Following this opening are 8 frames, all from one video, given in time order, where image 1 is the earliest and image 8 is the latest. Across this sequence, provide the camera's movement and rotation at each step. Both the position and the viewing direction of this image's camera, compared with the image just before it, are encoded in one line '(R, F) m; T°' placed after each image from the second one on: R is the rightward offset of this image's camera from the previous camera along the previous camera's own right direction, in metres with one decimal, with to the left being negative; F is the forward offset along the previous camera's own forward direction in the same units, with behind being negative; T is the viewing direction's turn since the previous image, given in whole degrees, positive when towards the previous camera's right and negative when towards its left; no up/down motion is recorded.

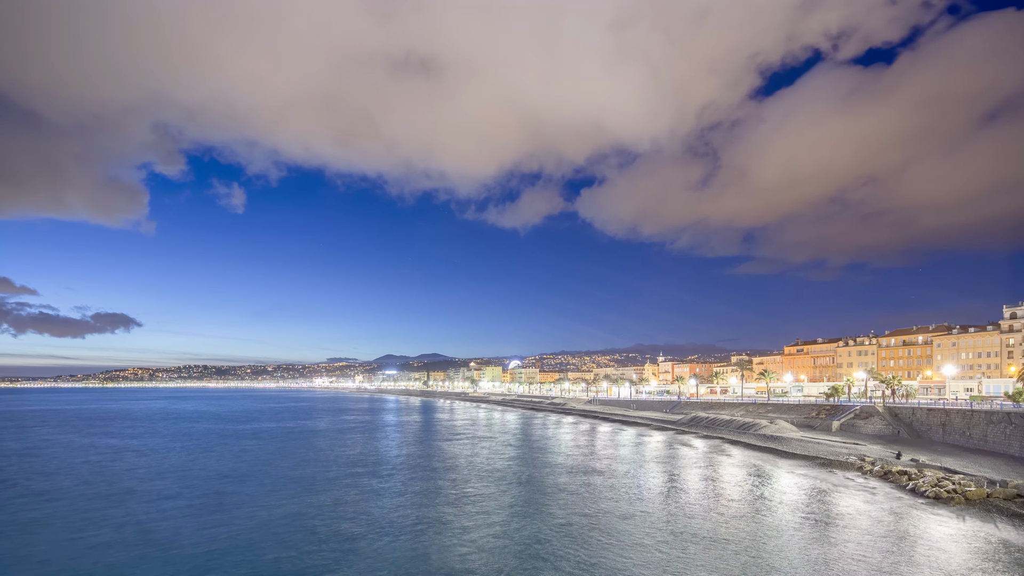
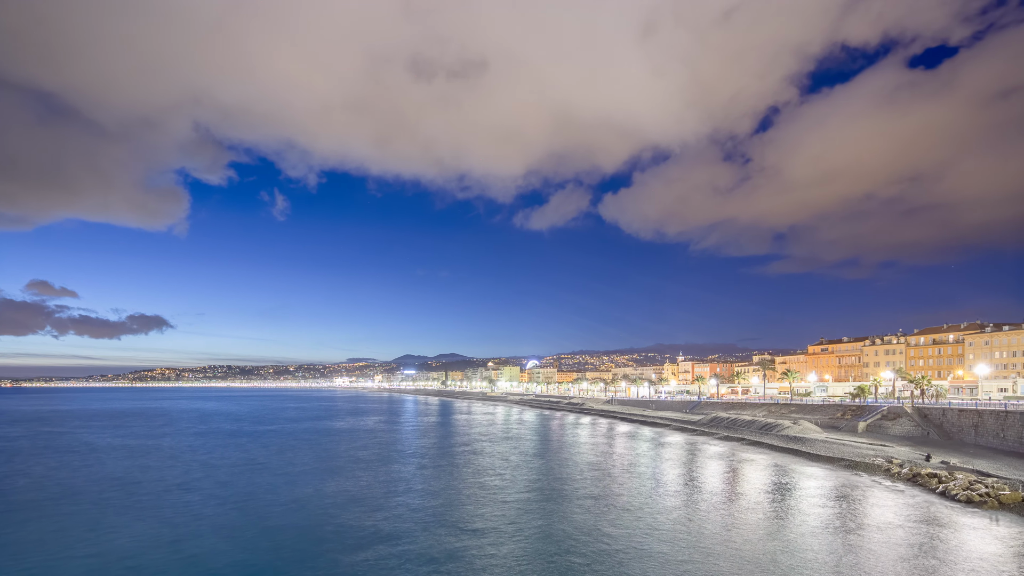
(+0.1, +0.3) m; -2°
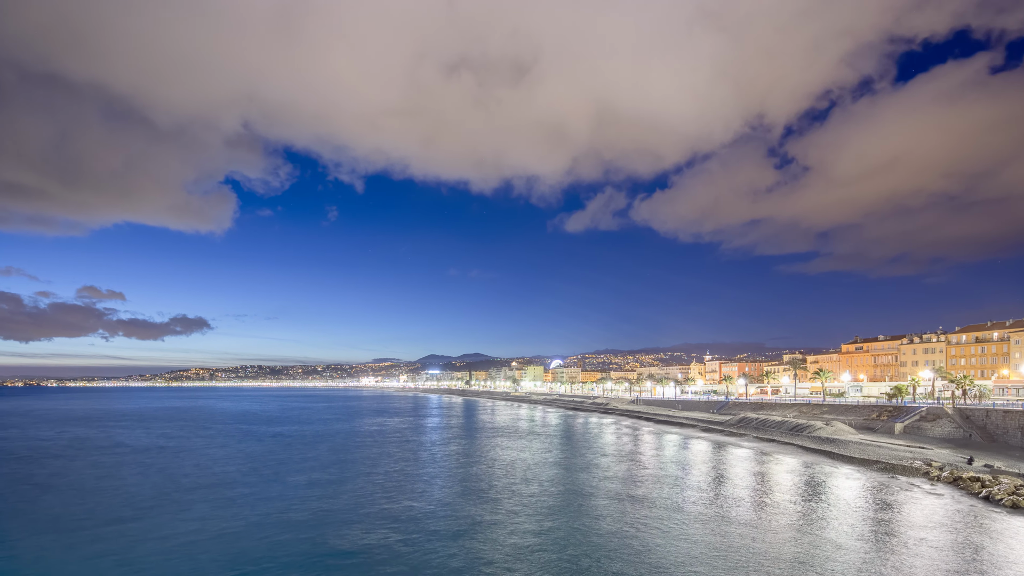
(+0.2, +0.4) m; -3°
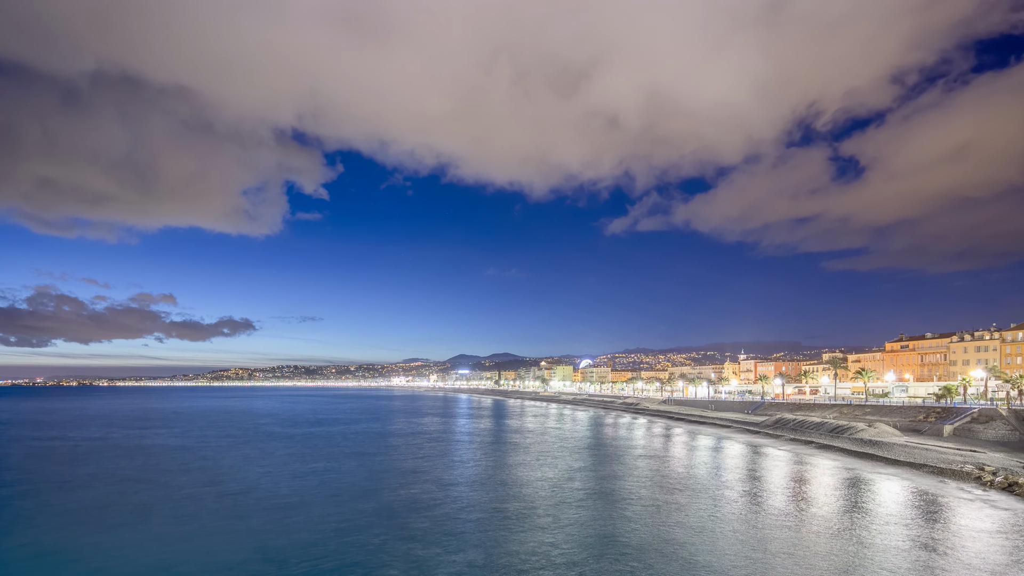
(+0.3, +0.5) m; -3°
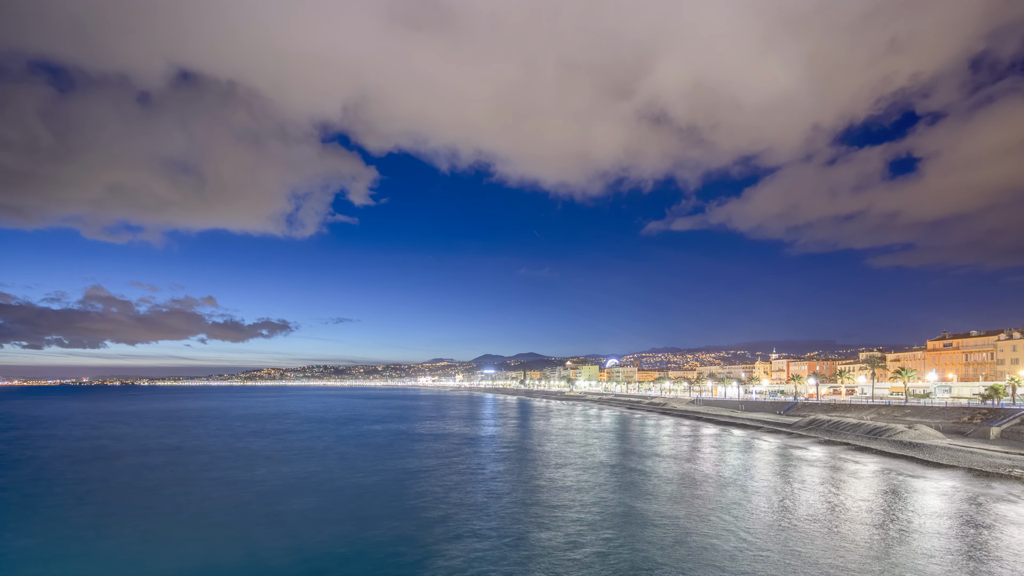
(+0.2, +0.5) m; -3°
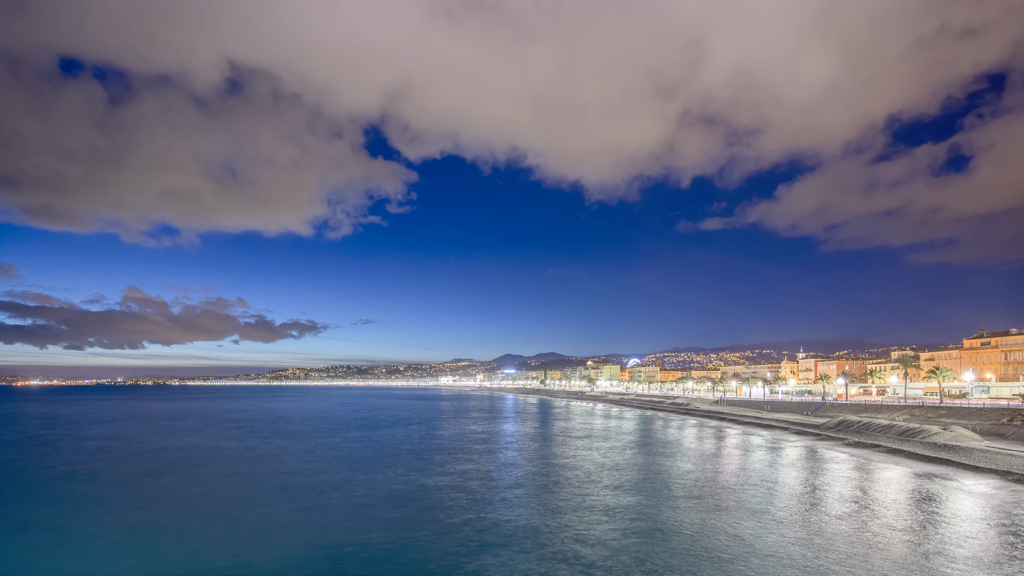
(+0.2, +0.4) m; -2°
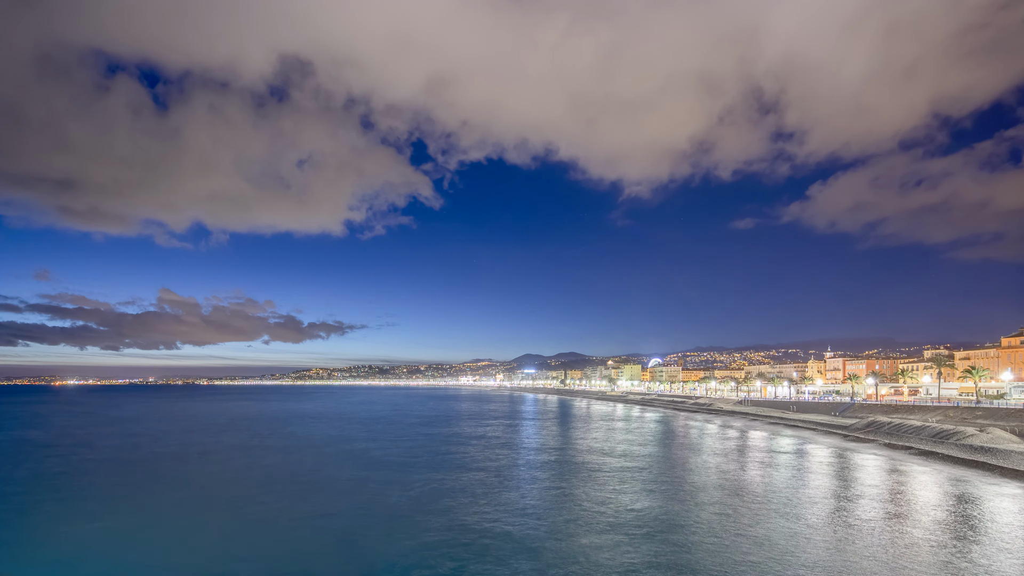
(+0.2, +0.4) m; -2°
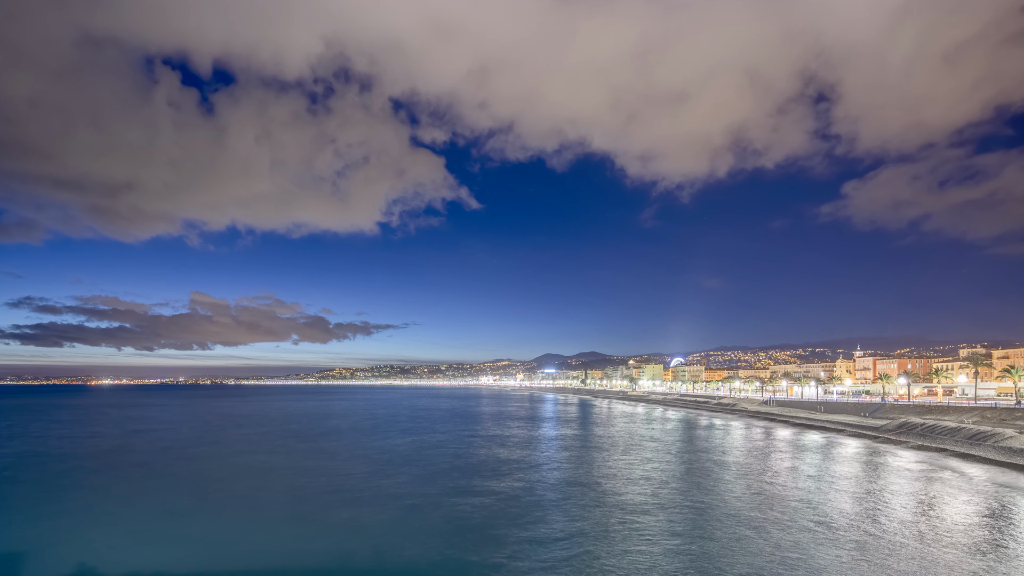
(+0.2, +0.4) m; -2°
